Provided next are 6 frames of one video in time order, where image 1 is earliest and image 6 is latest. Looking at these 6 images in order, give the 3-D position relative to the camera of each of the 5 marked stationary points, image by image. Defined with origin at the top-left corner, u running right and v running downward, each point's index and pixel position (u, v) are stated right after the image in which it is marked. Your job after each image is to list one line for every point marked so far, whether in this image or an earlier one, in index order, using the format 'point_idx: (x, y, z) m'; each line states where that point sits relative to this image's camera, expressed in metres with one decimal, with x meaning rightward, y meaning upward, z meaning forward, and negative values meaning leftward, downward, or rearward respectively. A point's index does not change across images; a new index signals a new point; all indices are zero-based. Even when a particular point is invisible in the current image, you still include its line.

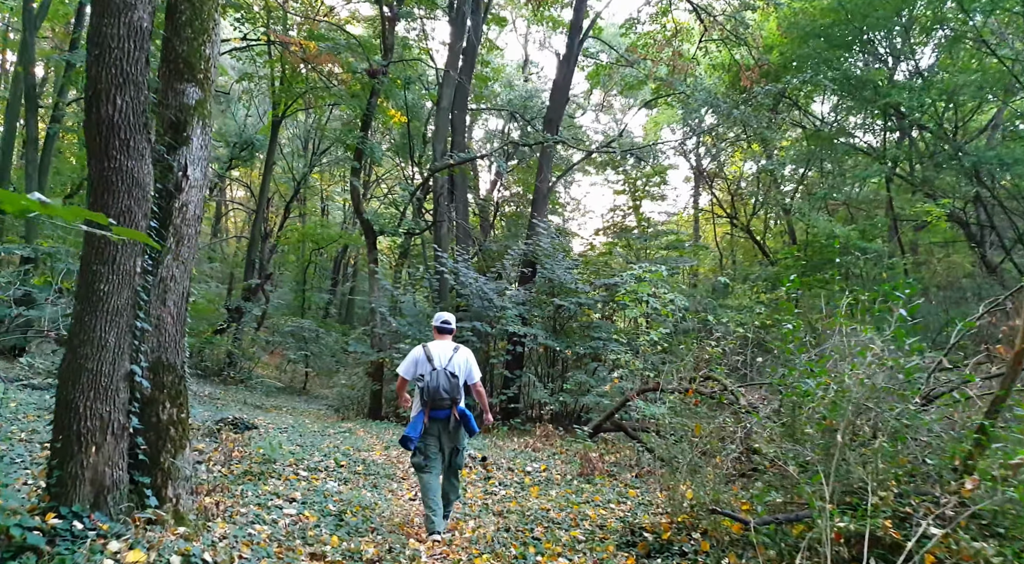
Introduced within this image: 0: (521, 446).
0: (+0.2, -2.7, +10.9) m
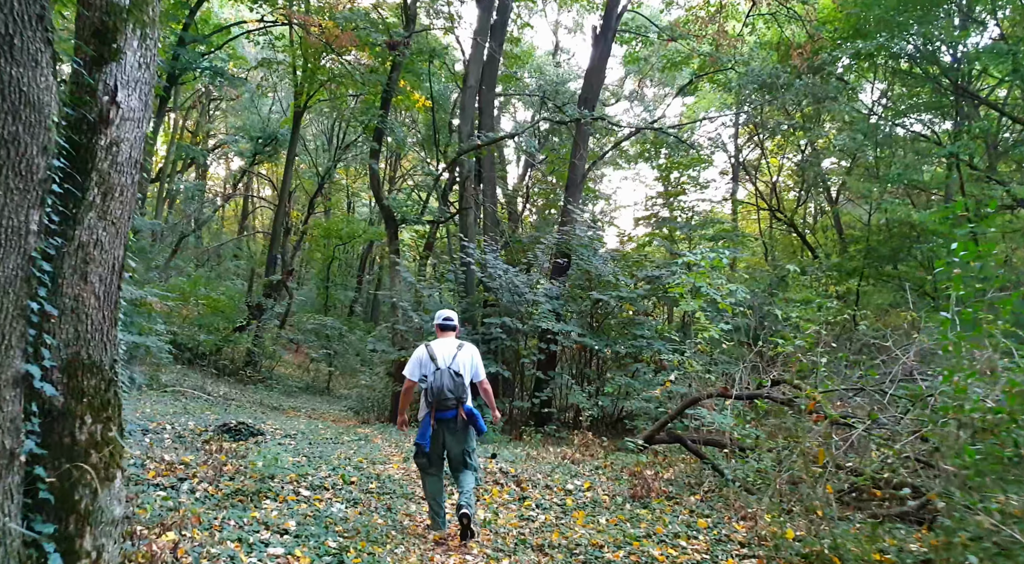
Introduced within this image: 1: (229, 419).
0: (+0.7, -2.5, +9.6) m
1: (-4.8, -2.3, +11.3) m
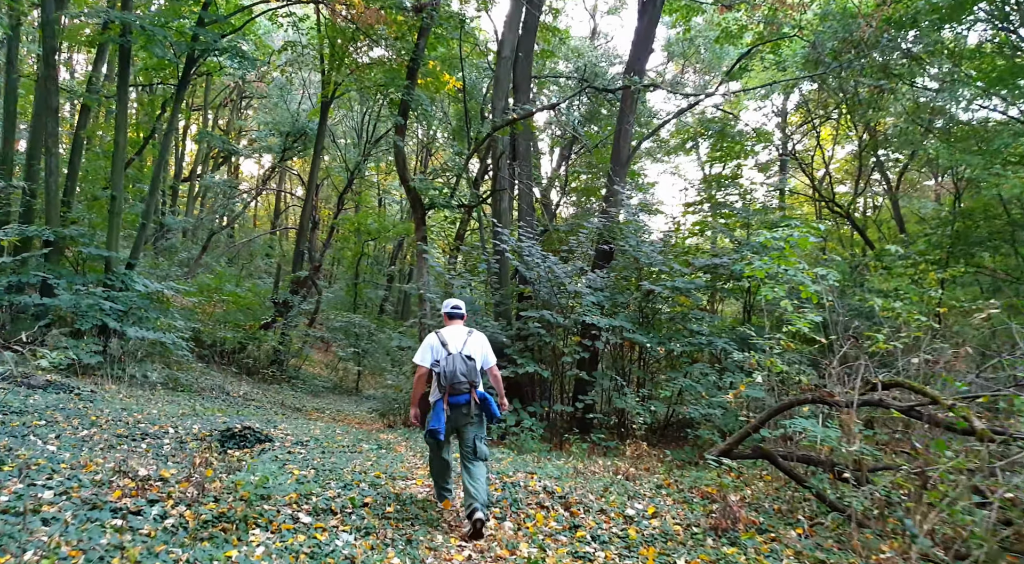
0: (+1.2, -2.3, +8.2) m
1: (-4.2, -2.1, +10.2) m
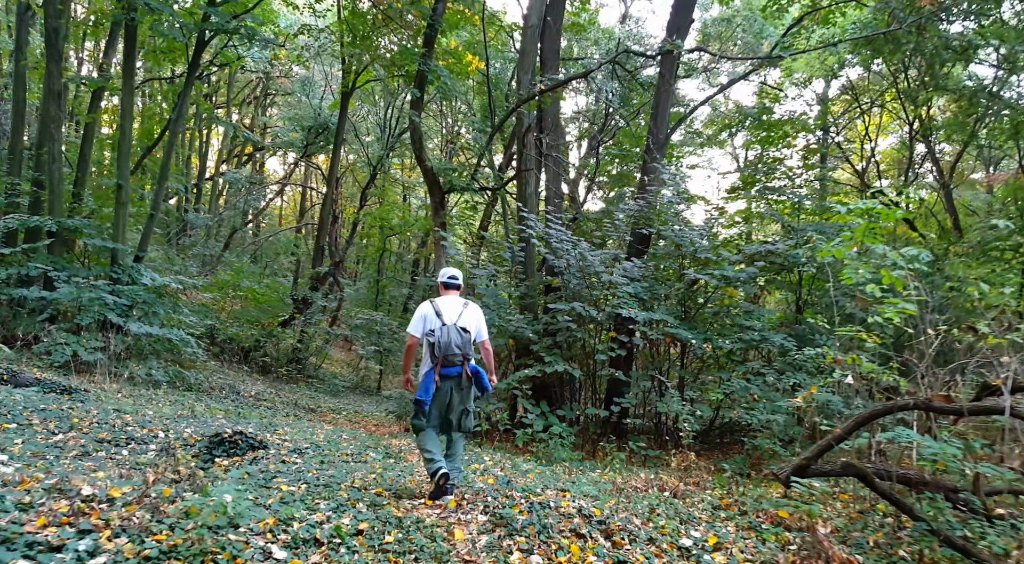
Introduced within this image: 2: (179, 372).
0: (+1.5, -2.2, +7.0) m
1: (-3.8, -2.0, +9.2) m
2: (-7.5, -2.1, +15.1) m
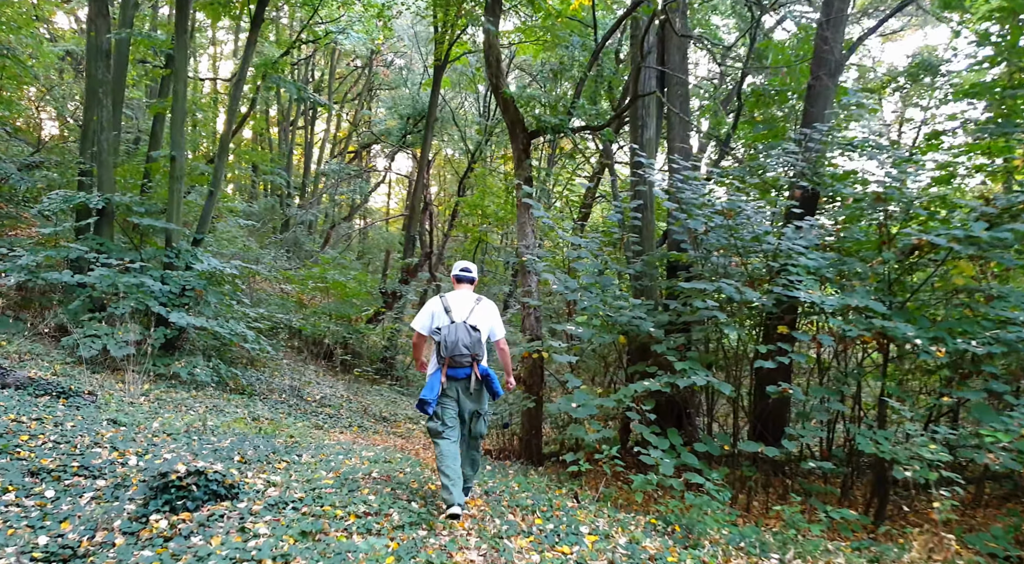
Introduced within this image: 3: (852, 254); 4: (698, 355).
0: (+2.1, -1.8, +3.5) m
1: (-2.7, -1.7, +6.6) m
2: (-5.5, -1.7, +13.0) m
3: (+3.9, +0.3, +7.6) m
4: (+2.0, -0.8, +7.4) m
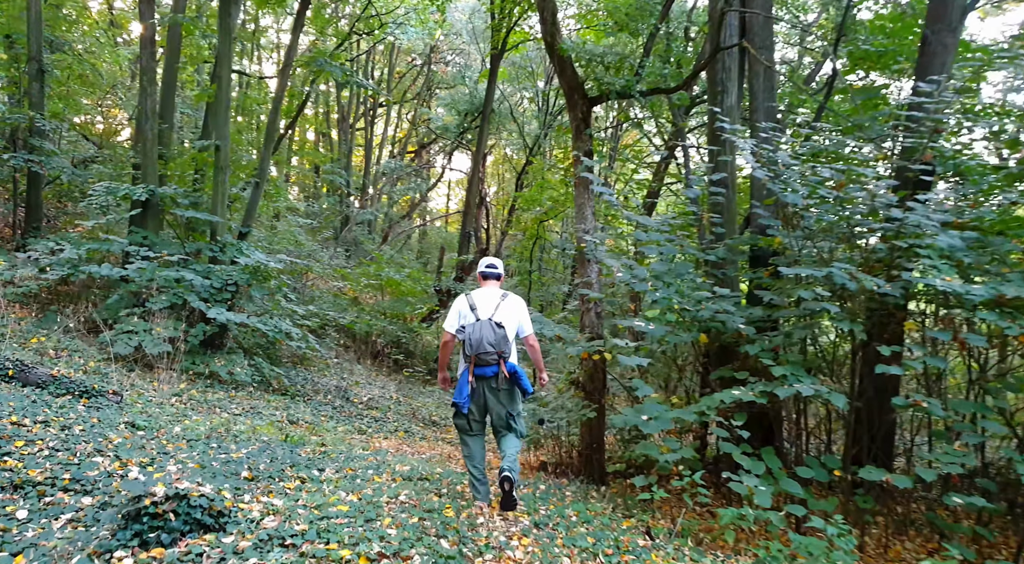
0: (+2.3, -1.7, +2.2) m
1: (-2.3, -1.5, +5.7) m
2: (-4.4, -1.6, +12.3) m
3: (+4.4, +0.4, +6.1) m
4: (+2.6, -0.7, +6.1) m
